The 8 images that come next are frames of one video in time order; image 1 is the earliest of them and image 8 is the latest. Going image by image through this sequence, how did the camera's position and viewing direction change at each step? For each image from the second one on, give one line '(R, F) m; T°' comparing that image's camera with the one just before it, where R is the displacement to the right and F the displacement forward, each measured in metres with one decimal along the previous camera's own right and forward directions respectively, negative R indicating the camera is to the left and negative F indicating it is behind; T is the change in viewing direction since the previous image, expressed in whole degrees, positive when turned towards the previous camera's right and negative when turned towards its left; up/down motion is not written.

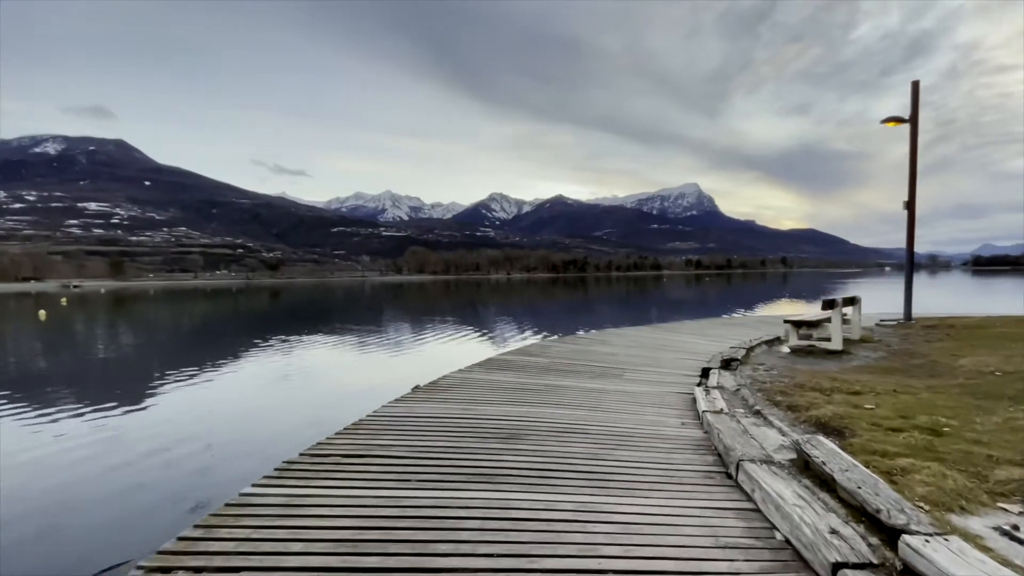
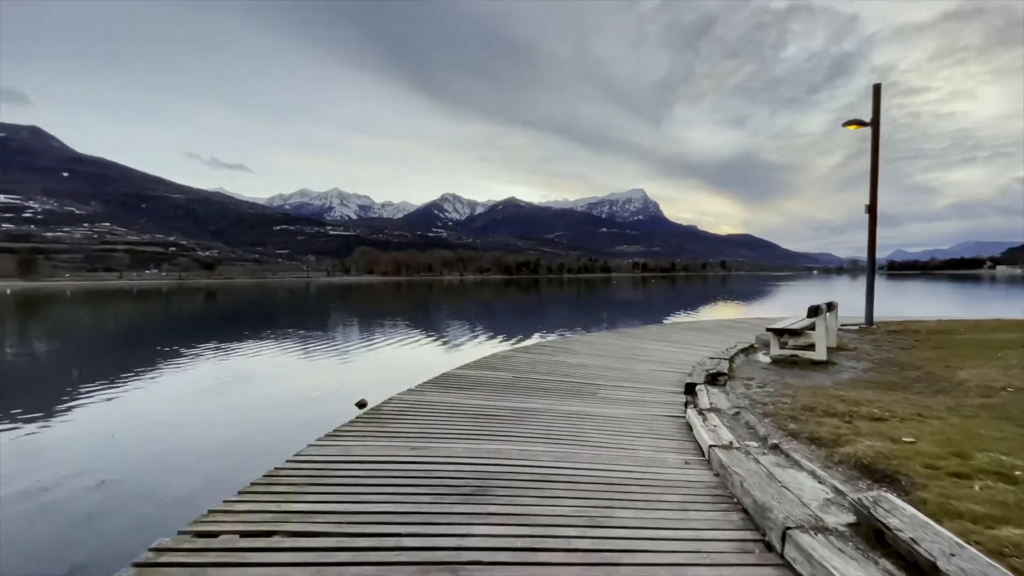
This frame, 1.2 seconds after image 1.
(-0.1, +0.8) m; +6°
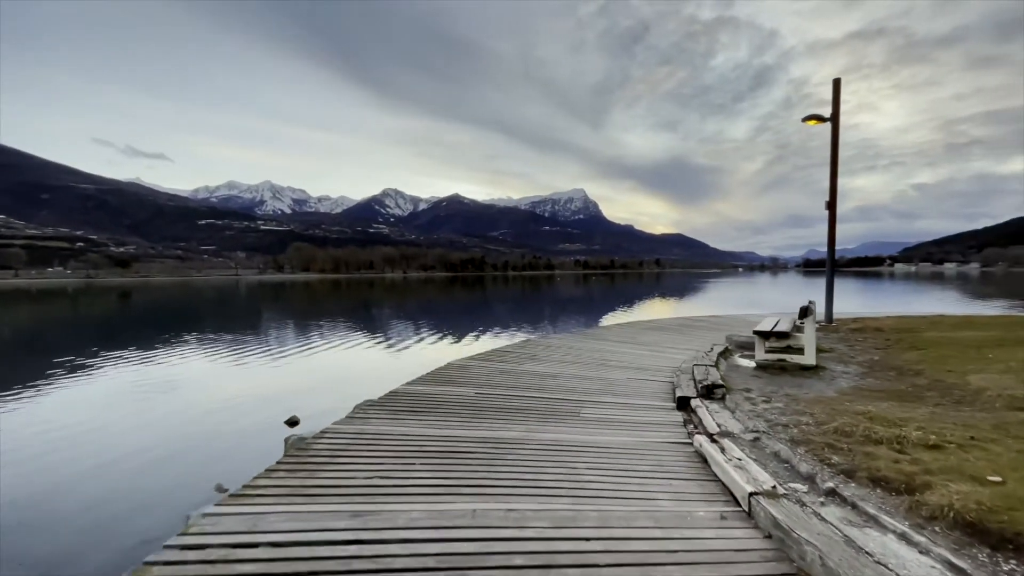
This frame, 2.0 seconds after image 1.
(-0.2, +0.8) m; +7°
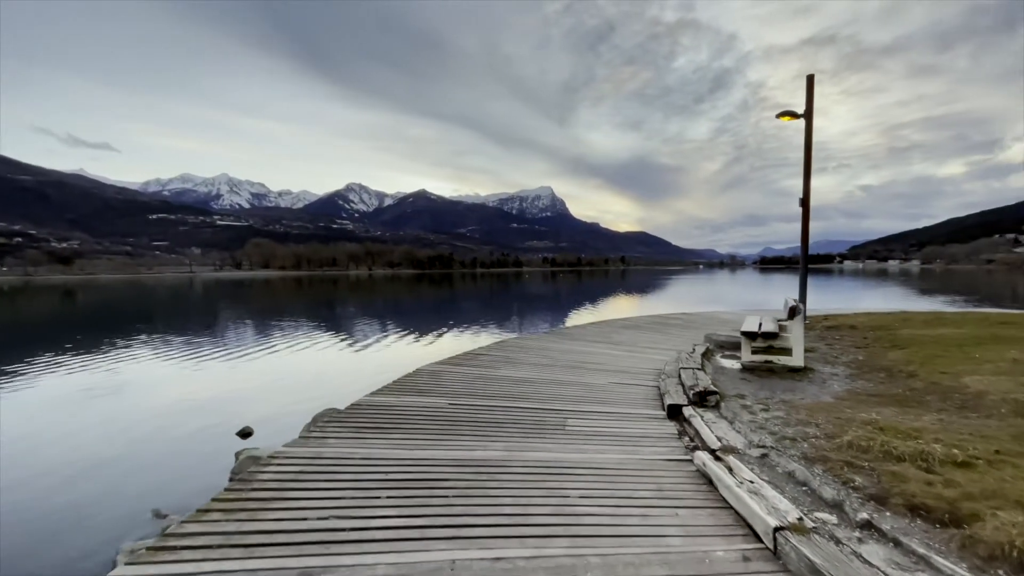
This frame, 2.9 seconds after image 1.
(-0.1, +0.4) m; +4°
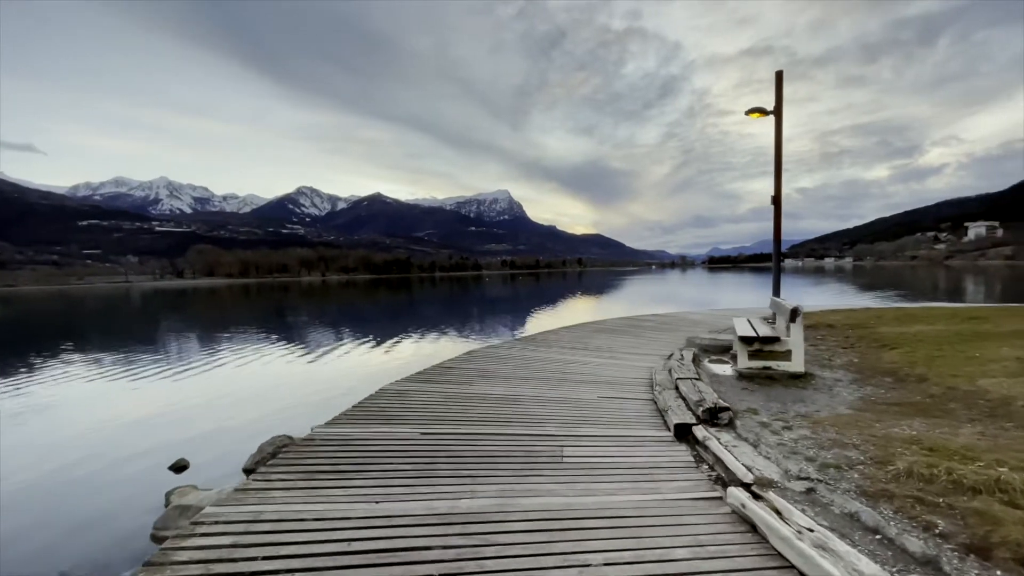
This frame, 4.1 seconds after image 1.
(-0.2, +0.6) m; +5°
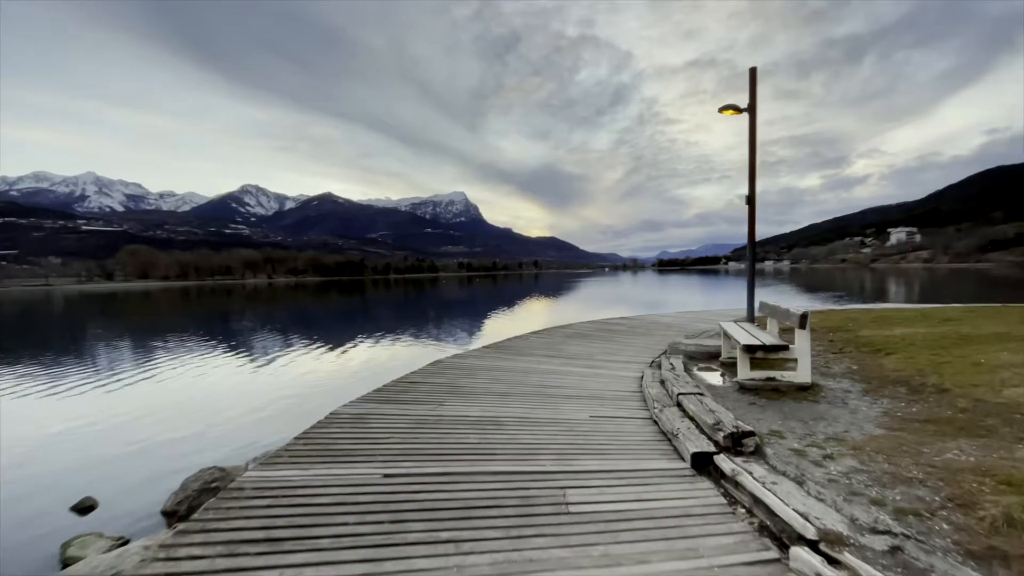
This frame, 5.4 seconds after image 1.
(-0.2, +0.6) m; +5°
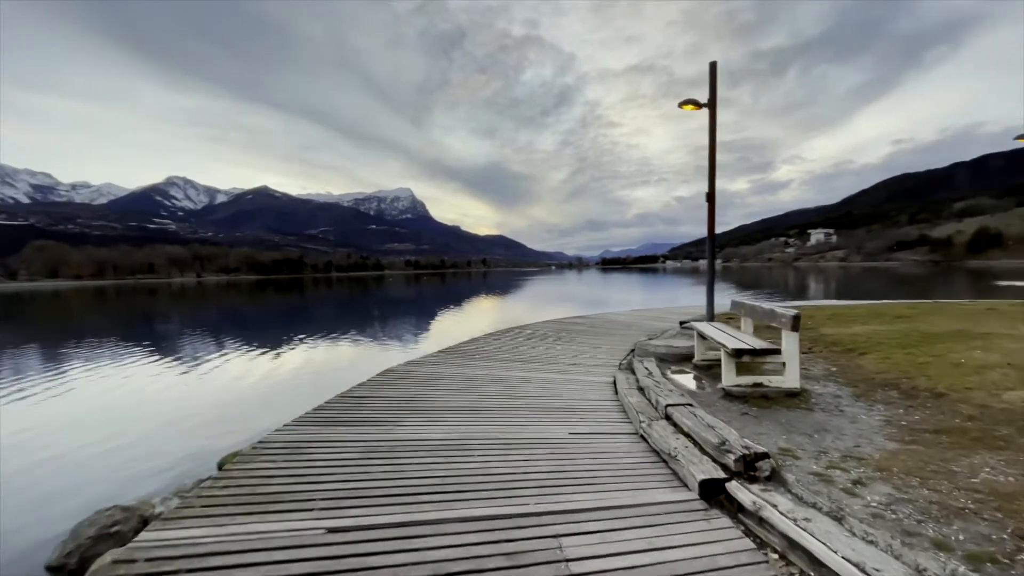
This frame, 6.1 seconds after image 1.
(-0.1, +0.5) m; +6°
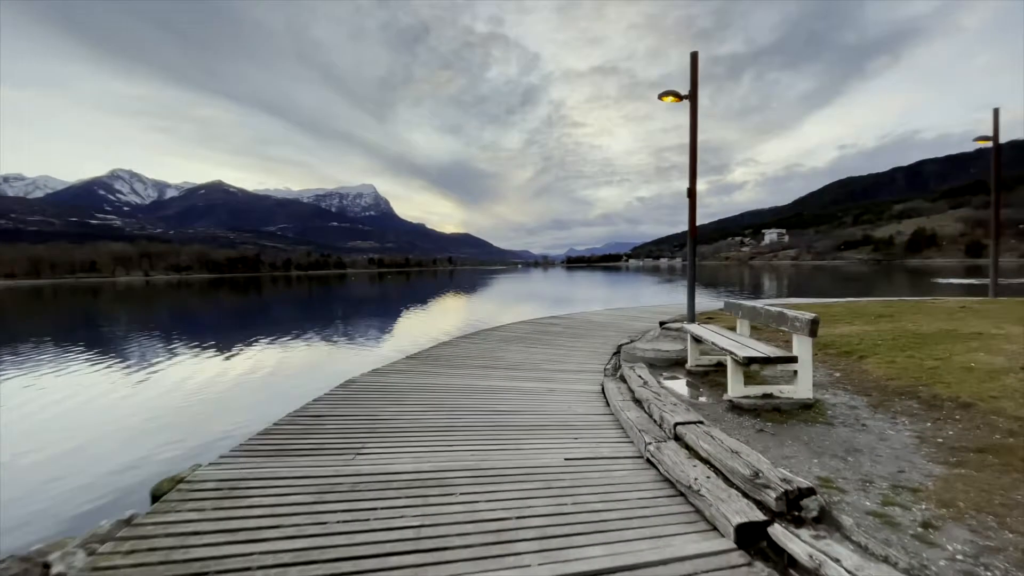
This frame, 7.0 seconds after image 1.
(-0.1, +0.5) m; +4°
